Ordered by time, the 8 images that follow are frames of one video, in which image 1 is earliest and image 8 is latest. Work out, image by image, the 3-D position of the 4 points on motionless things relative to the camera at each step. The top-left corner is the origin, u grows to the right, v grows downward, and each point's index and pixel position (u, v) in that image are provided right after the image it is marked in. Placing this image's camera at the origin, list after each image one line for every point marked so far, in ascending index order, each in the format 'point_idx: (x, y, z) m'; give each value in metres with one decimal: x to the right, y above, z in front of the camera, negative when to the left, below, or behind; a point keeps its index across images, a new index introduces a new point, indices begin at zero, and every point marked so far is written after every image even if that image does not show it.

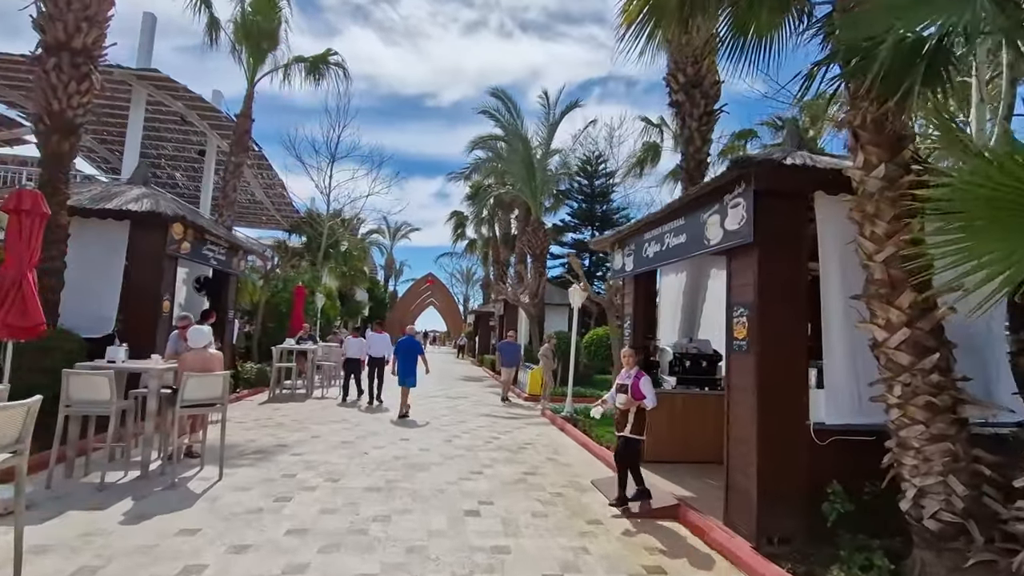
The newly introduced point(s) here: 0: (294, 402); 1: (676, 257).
0: (-5.7, -3.0, +13.4) m
1: (+2.1, +0.4, +6.8) m
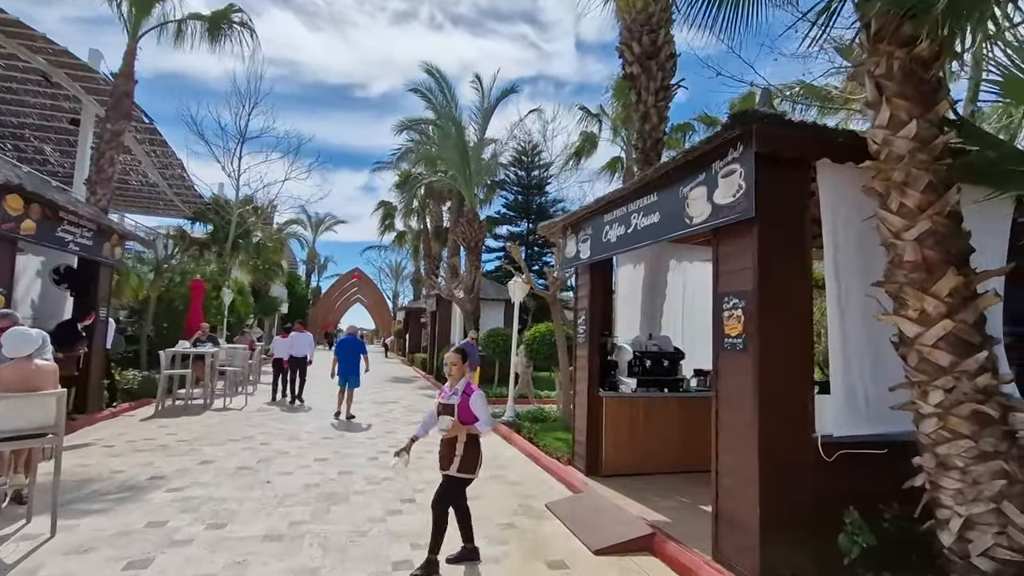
0: (-7.1, -2.8, +11.4) m
1: (+1.5, +0.5, +5.8) m
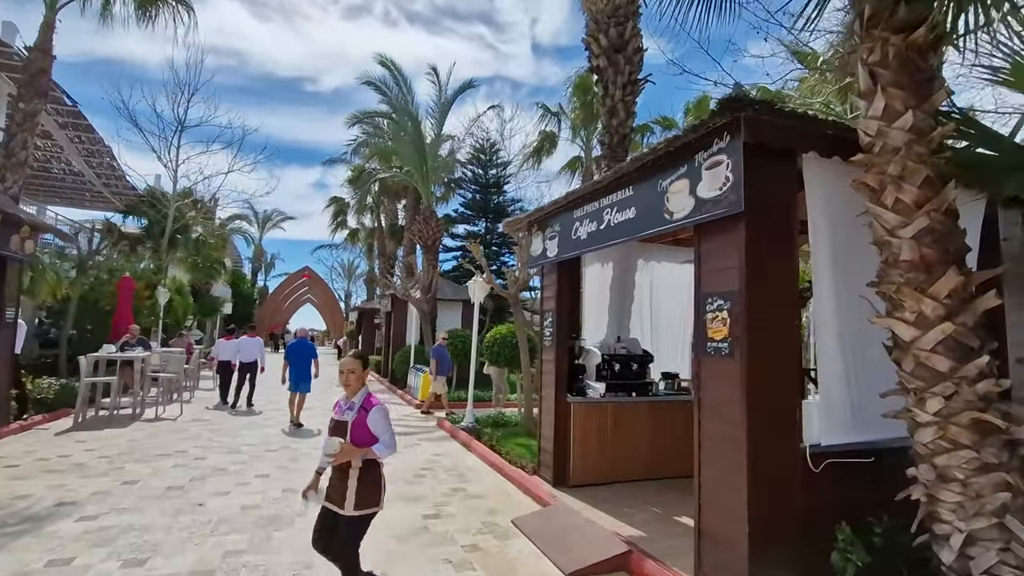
0: (-8.0, -2.8, +10.3) m
1: (+1.1, +0.5, +5.4) m
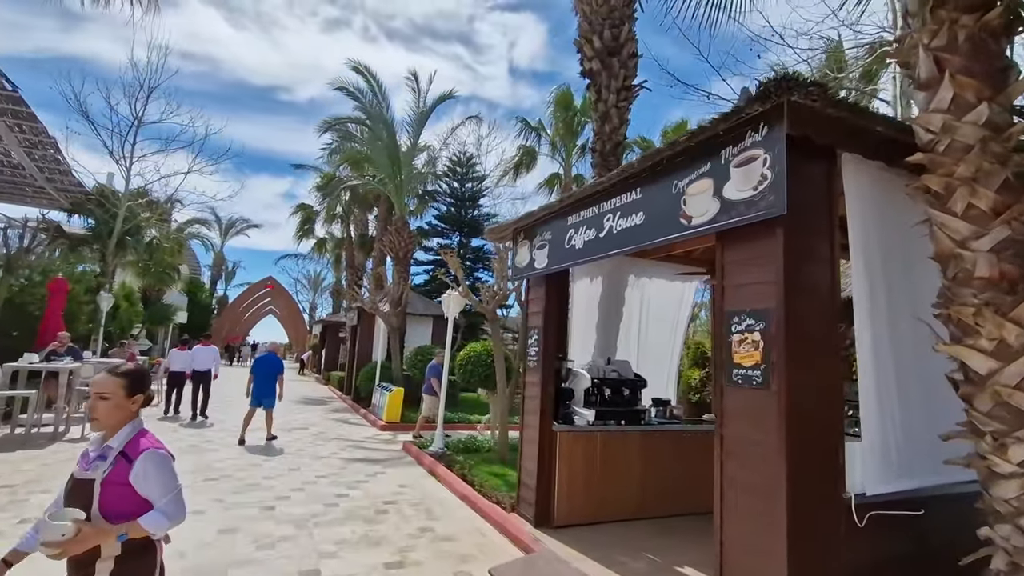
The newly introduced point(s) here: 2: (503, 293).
0: (-8.4, -2.8, +9.0) m
1: (+1.0, +0.4, +4.8) m
2: (-0.2, -0.1, +10.6) m
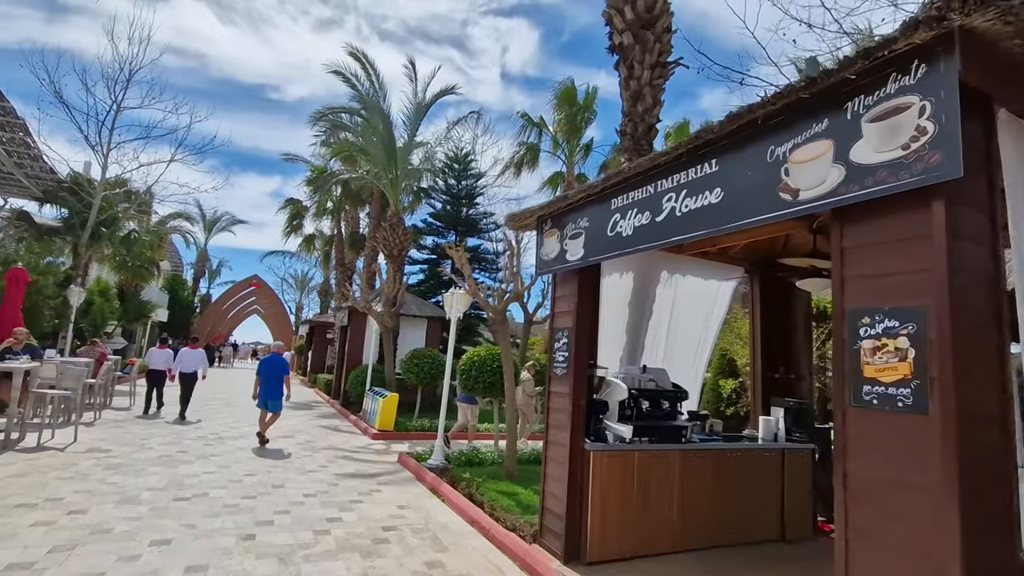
0: (-8.2, -2.6, +7.9) m
1: (+1.4, +0.4, +3.9) m
2: (0.0, -0.1, +9.7) m
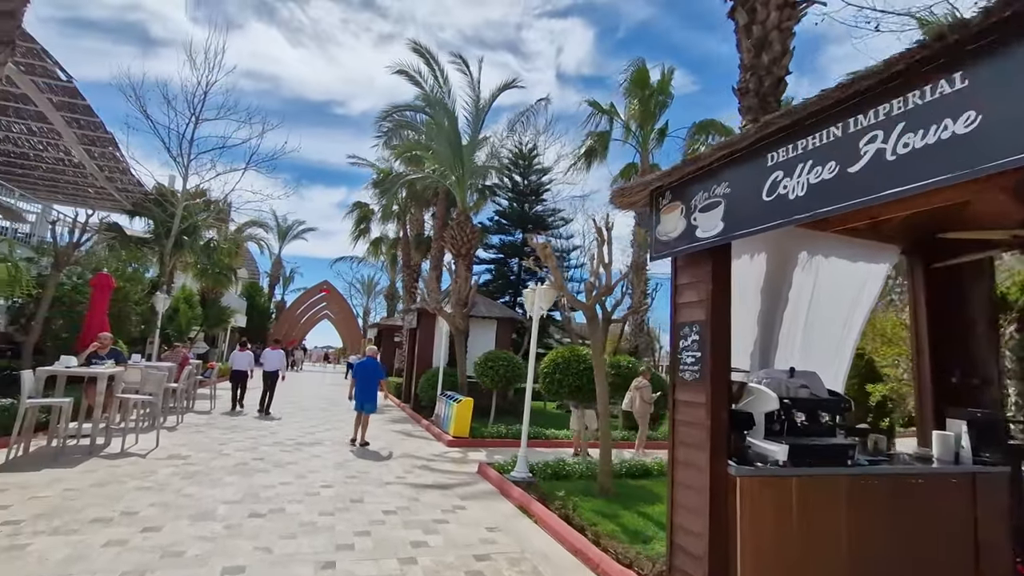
0: (-6.8, -2.7, +7.8) m
1: (+2.2, +0.6, +2.8) m
2: (+1.5, 0.0, +8.7) m
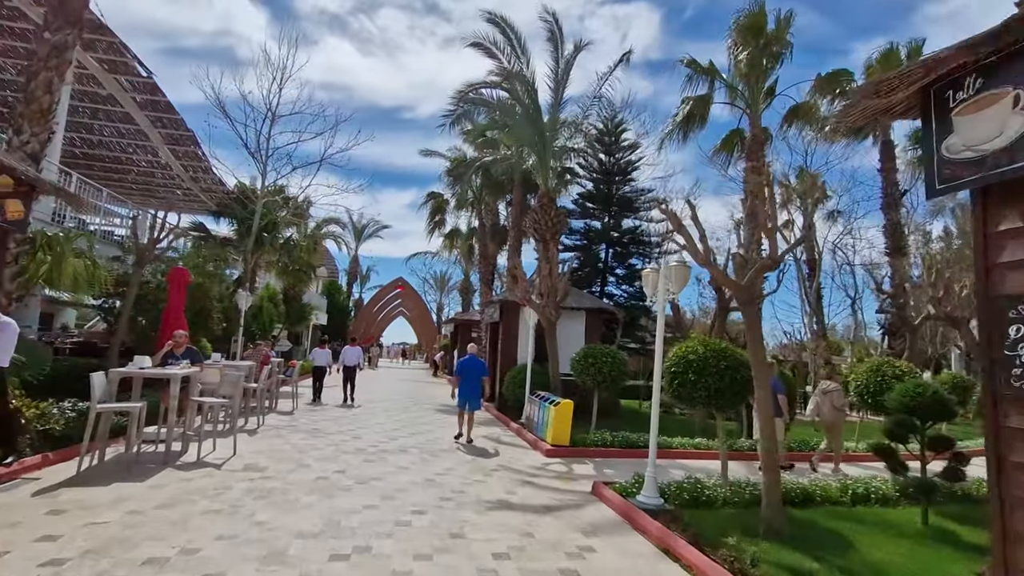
0: (-5.2, -2.6, +6.9) m
1: (+3.0, +0.9, +0.8) m
2: (+3.2, +0.4, +6.7) m
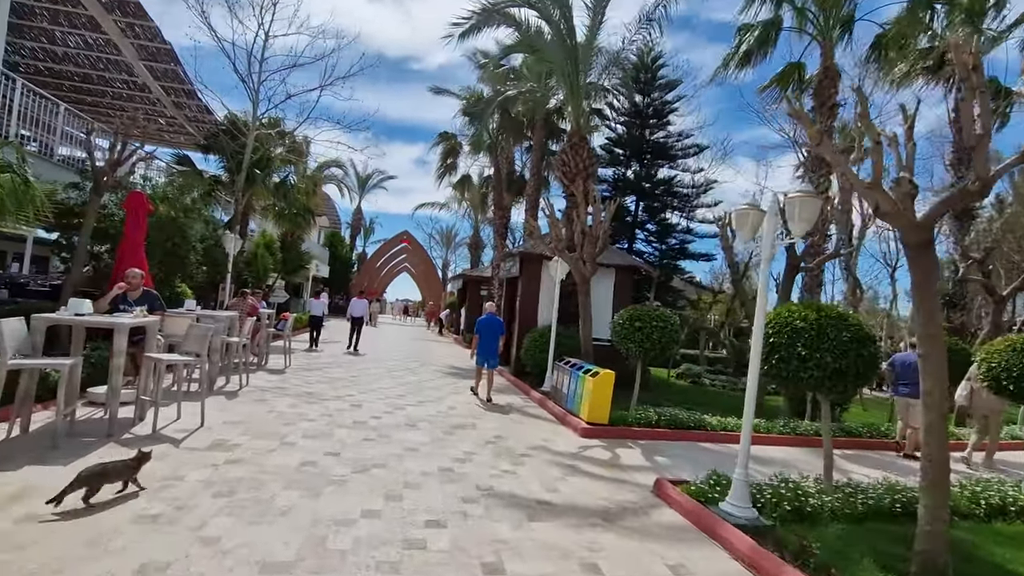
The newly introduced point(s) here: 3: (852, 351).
0: (-4.7, -1.8, +5.1) m
1: (+3.6, +0.9, -1.3) m
2: (+3.7, +0.9, +4.6) m
3: (+3.7, -0.7, +5.8) m
